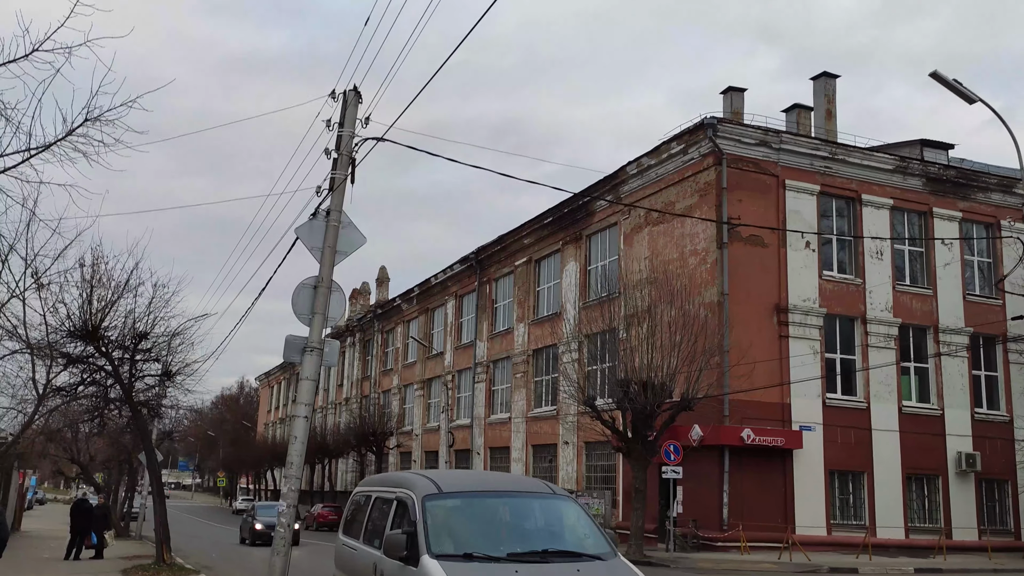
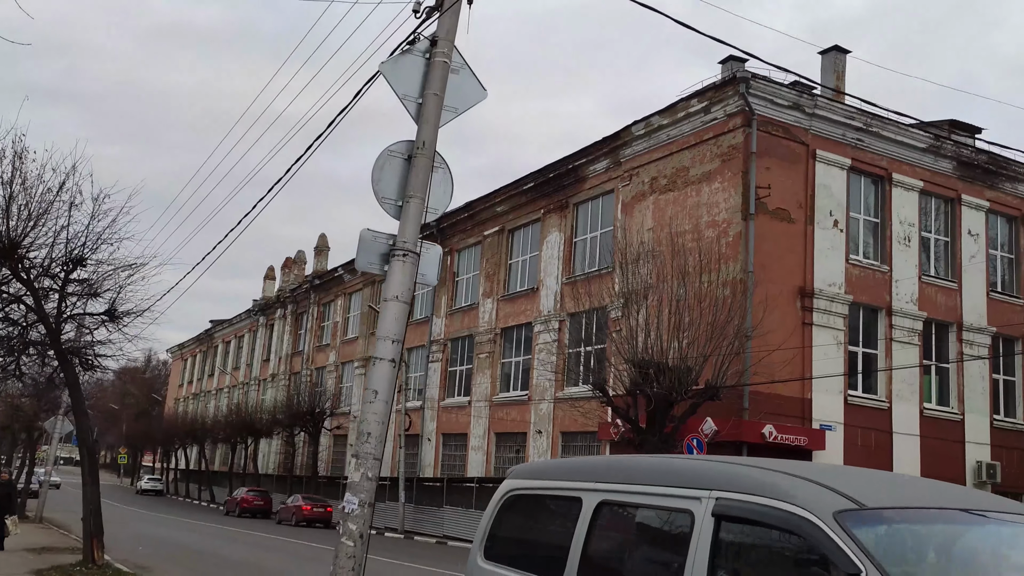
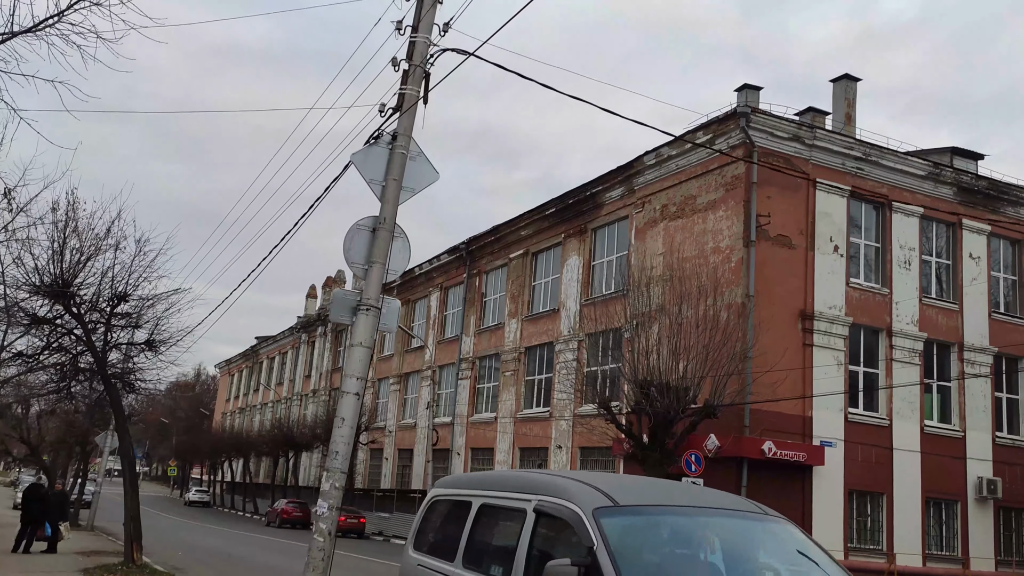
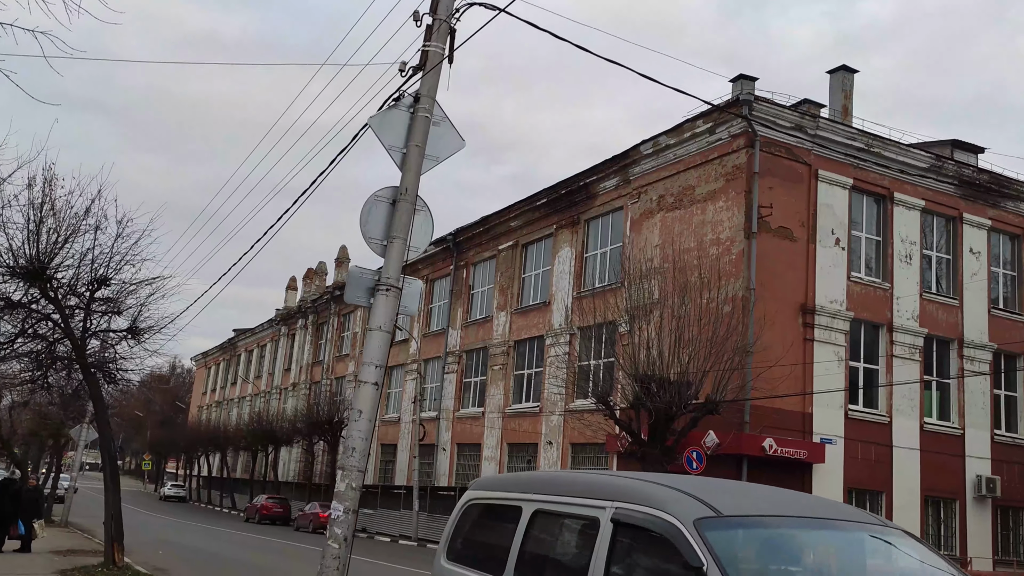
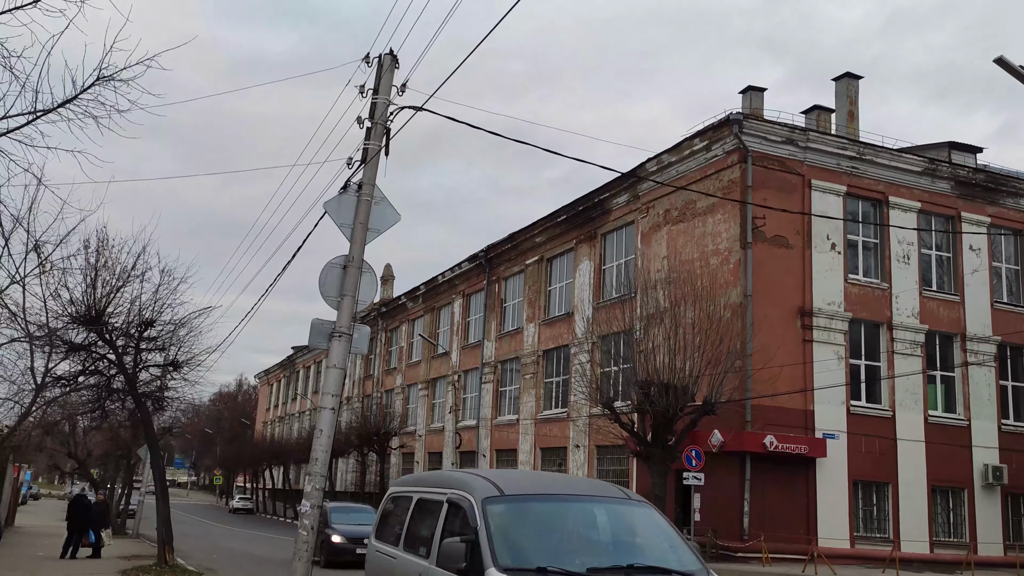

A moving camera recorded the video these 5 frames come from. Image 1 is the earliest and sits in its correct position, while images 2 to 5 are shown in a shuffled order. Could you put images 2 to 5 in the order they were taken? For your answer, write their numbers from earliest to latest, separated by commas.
5, 3, 4, 2
